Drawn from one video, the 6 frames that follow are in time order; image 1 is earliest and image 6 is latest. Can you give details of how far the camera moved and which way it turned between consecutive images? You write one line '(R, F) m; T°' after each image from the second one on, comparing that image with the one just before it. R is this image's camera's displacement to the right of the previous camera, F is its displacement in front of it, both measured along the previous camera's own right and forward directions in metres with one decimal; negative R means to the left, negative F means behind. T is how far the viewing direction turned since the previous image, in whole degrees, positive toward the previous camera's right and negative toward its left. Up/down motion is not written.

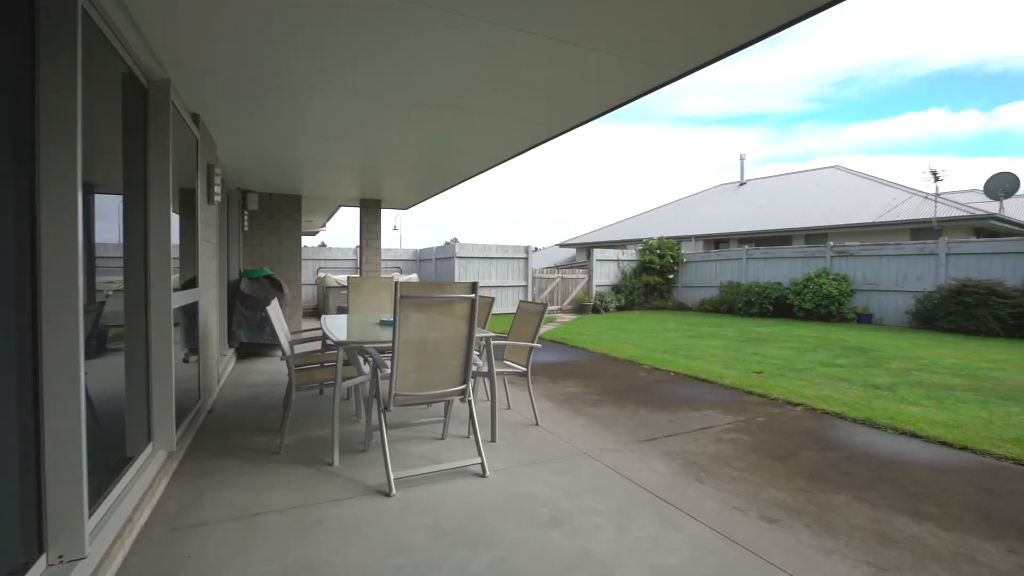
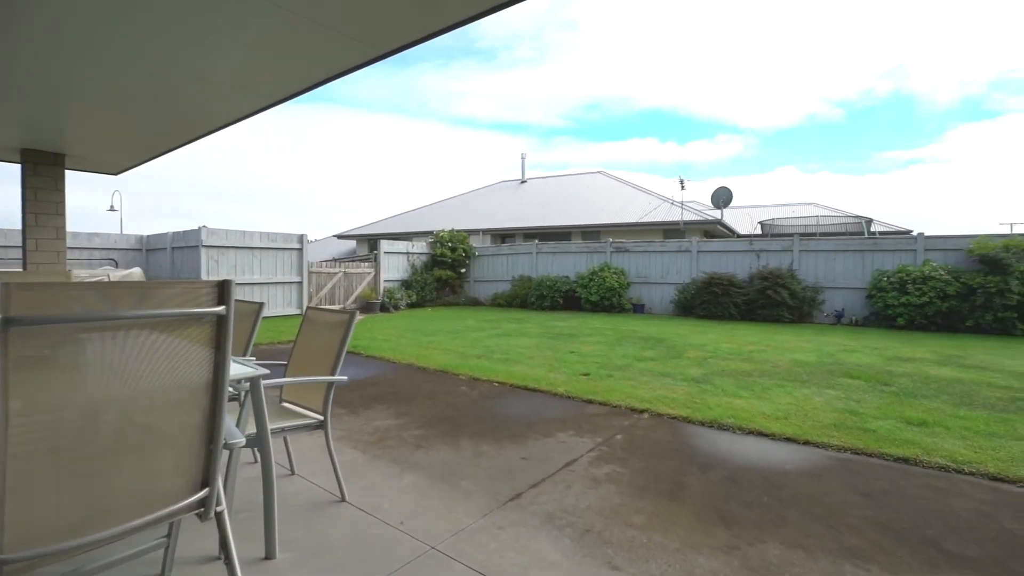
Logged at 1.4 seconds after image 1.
(-0.1, +1.3) m; +26°
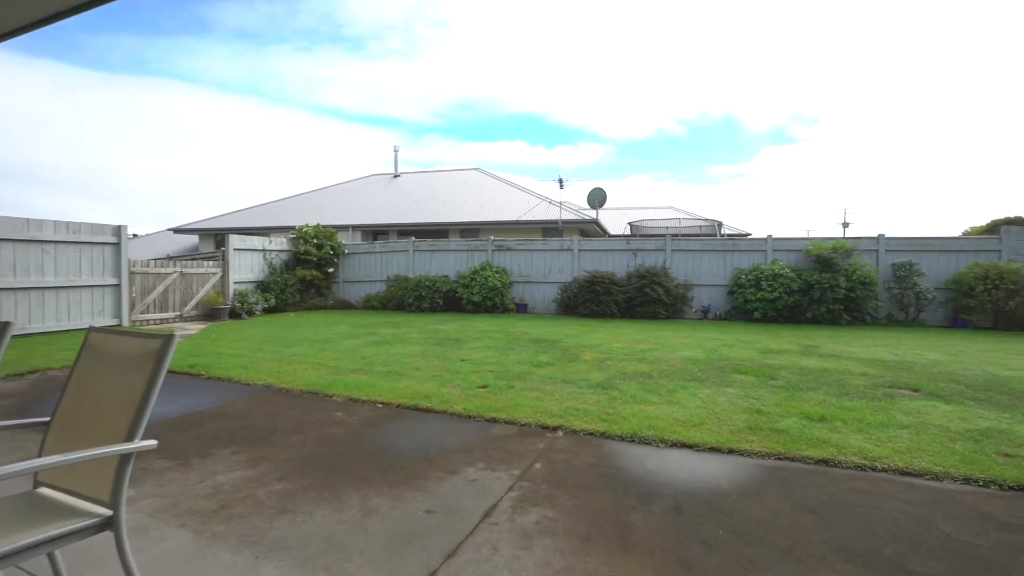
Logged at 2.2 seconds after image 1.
(-0.1, +0.7) m; +15°
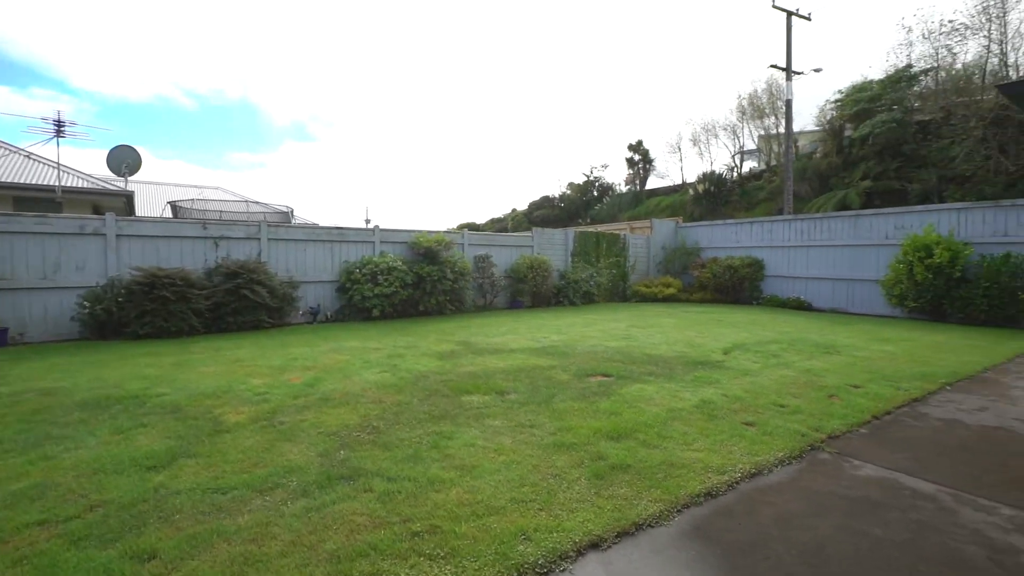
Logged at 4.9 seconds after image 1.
(-0.6, +2.3) m; +52°
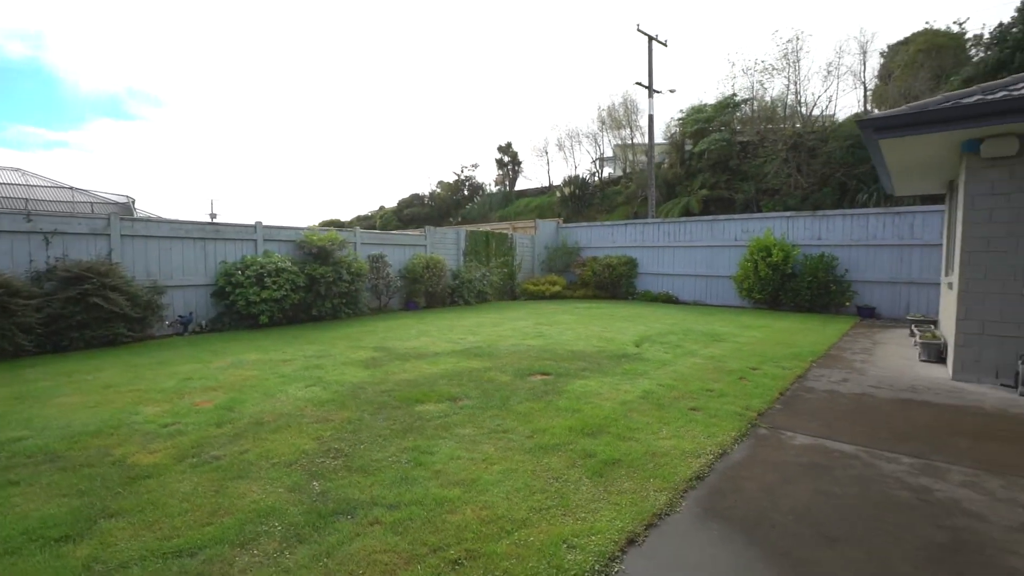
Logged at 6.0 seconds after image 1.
(-0.7, +0.2) m; +16°
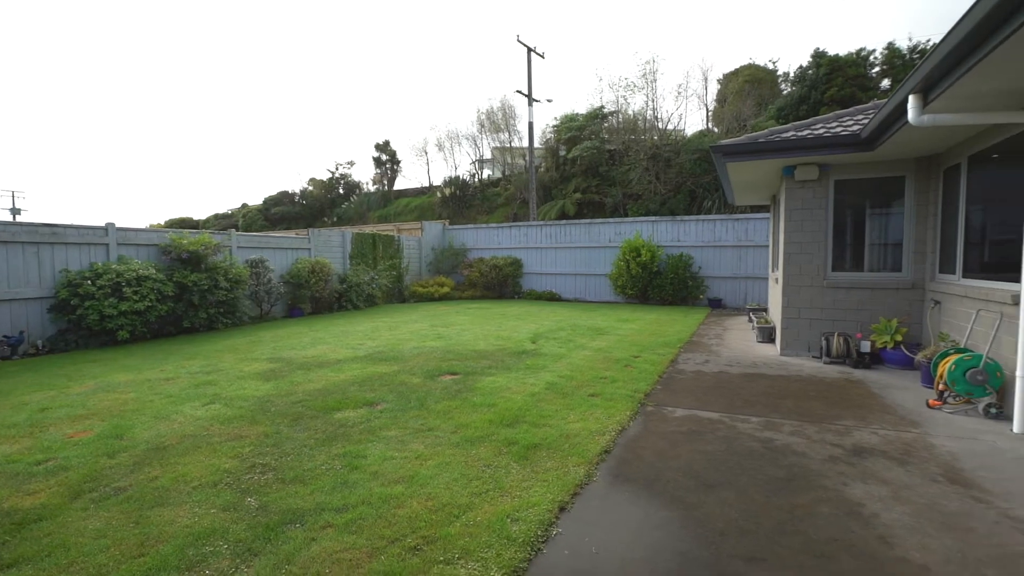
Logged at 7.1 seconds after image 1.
(-0.3, -0.2) m; +14°
